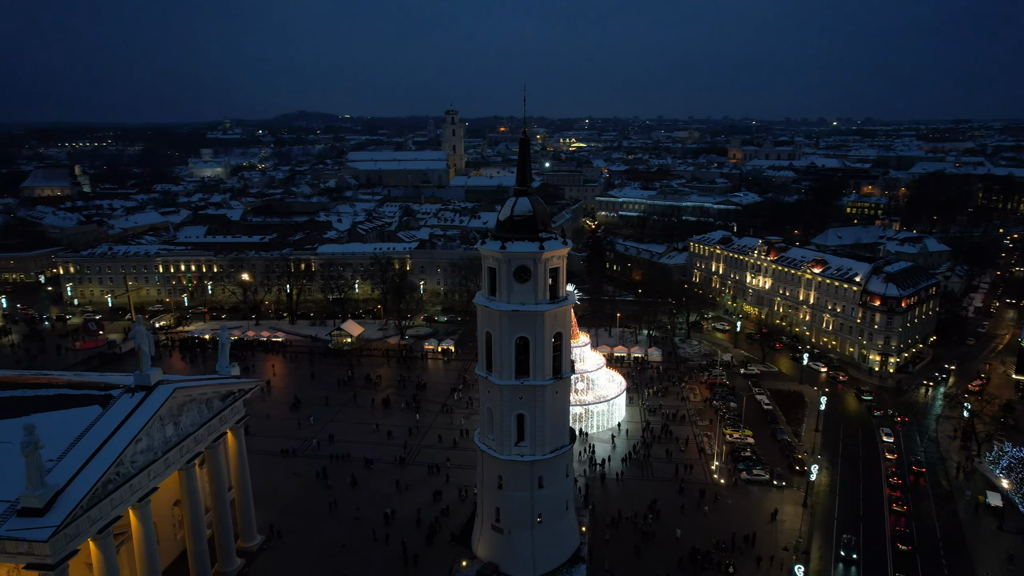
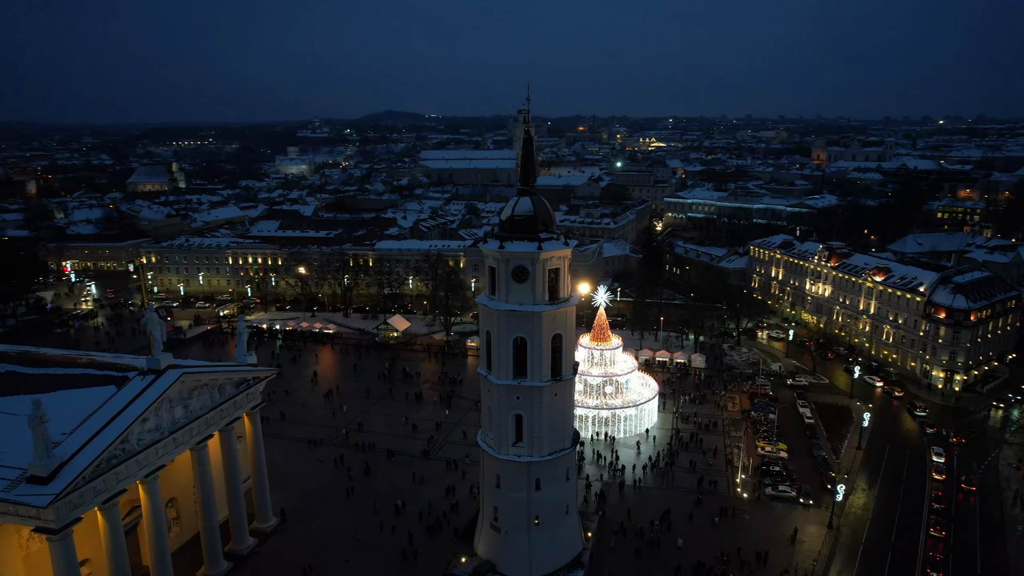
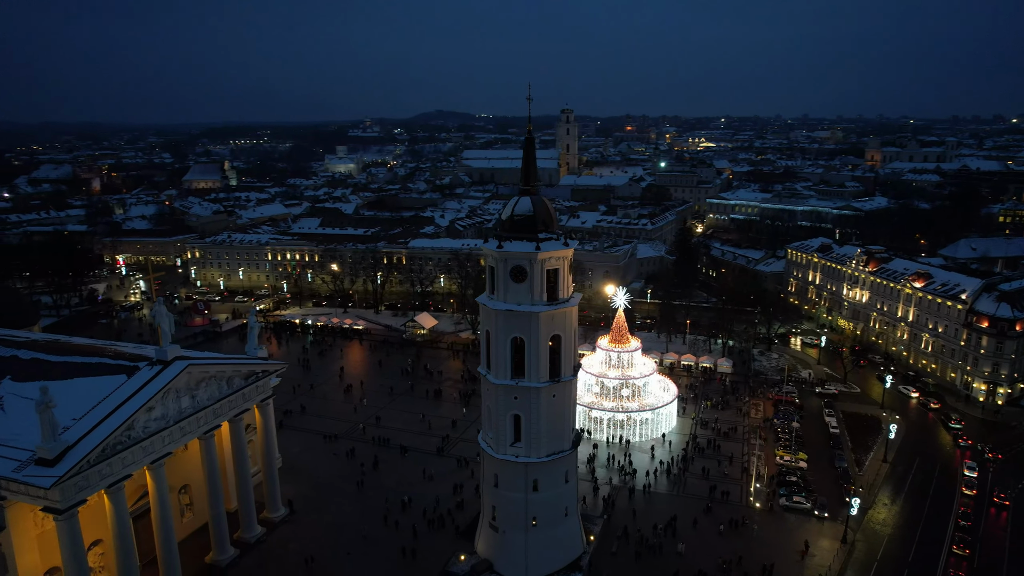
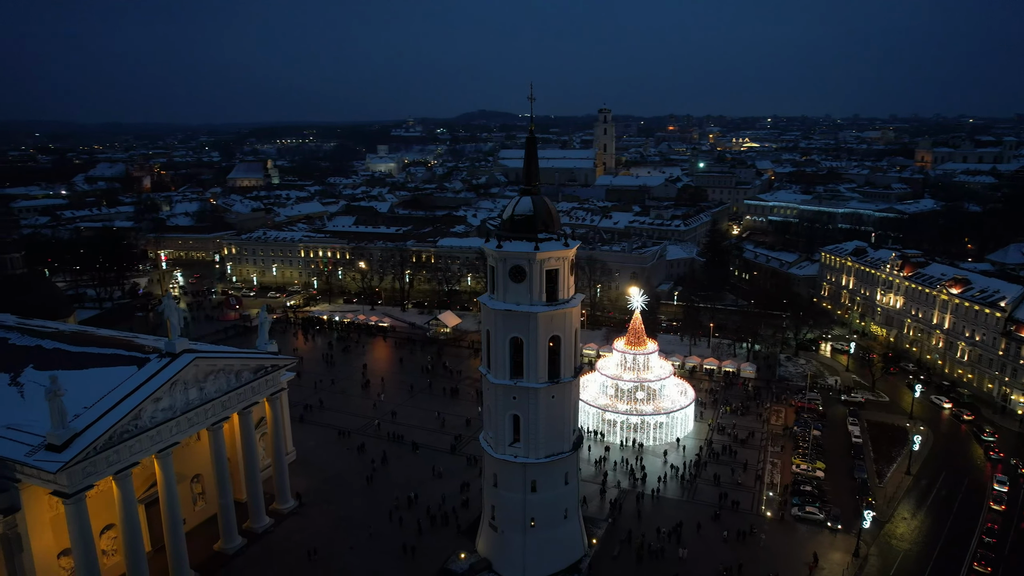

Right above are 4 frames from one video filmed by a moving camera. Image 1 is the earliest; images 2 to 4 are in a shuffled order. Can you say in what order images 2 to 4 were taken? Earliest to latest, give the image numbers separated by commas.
2, 3, 4
